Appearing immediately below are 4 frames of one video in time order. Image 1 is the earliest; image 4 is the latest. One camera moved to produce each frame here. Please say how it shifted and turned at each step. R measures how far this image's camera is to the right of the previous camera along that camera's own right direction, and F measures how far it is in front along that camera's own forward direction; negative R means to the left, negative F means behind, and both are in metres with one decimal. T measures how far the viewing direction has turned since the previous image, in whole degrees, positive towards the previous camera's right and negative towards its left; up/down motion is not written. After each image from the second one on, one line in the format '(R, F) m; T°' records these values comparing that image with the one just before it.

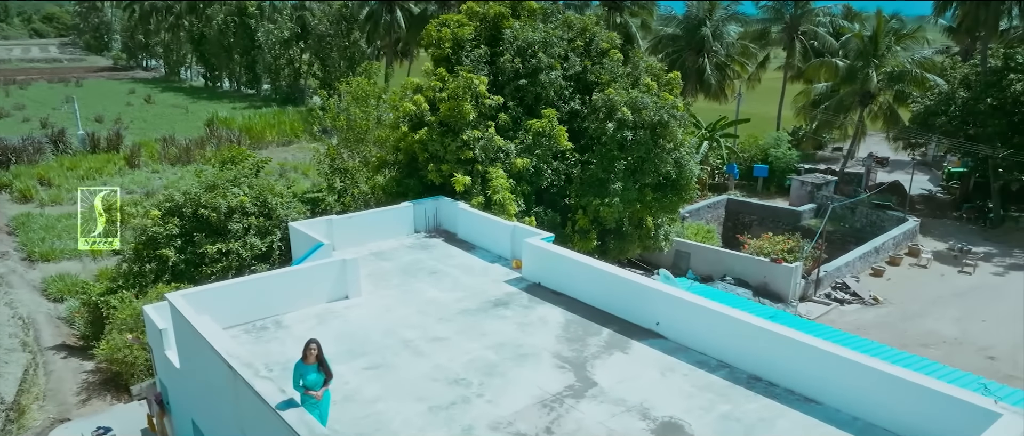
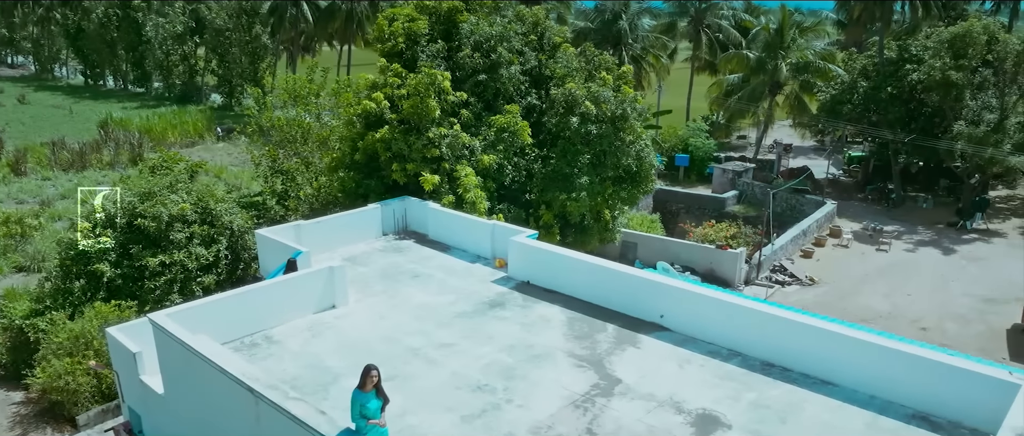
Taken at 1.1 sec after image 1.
(-1.3, +0.3) m; +8°
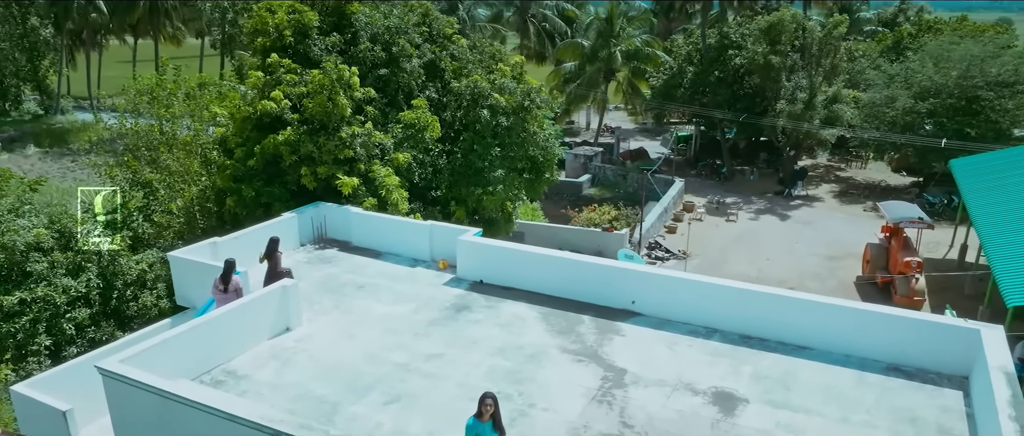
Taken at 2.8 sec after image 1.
(-2.0, +0.5) m; +15°
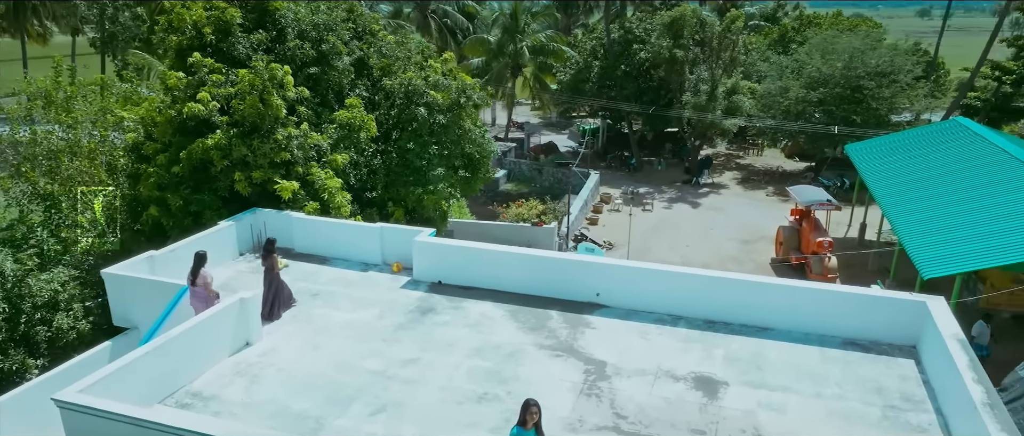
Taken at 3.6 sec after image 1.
(-0.9, +0.1) m; +8°
